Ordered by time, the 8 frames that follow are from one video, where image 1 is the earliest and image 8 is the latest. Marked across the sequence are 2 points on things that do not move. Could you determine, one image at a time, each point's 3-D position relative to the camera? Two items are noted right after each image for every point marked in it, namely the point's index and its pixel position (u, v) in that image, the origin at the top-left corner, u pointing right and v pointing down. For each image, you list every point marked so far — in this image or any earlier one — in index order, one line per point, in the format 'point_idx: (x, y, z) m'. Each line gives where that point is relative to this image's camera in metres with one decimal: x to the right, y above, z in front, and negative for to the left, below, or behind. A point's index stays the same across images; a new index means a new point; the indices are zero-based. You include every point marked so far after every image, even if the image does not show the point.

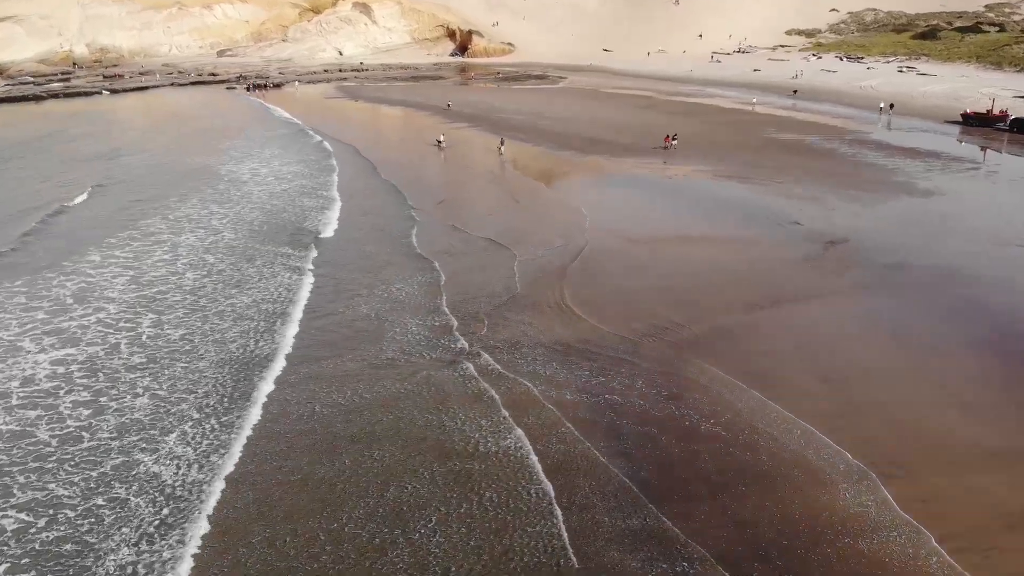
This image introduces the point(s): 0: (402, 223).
0: (-3.0, +1.9, +17.5) m
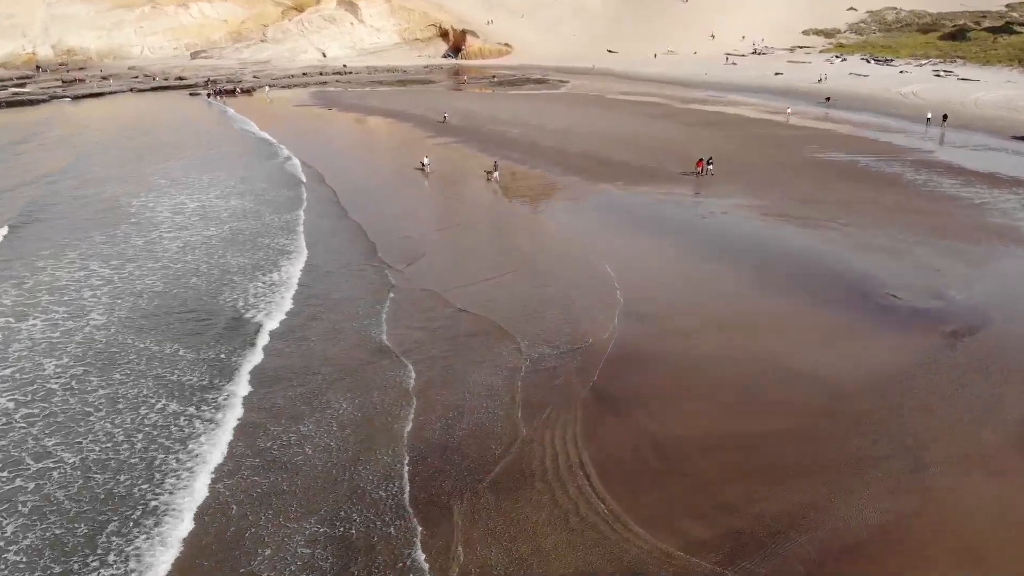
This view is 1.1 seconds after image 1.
0: (-3.3, 0.0, +12.8) m
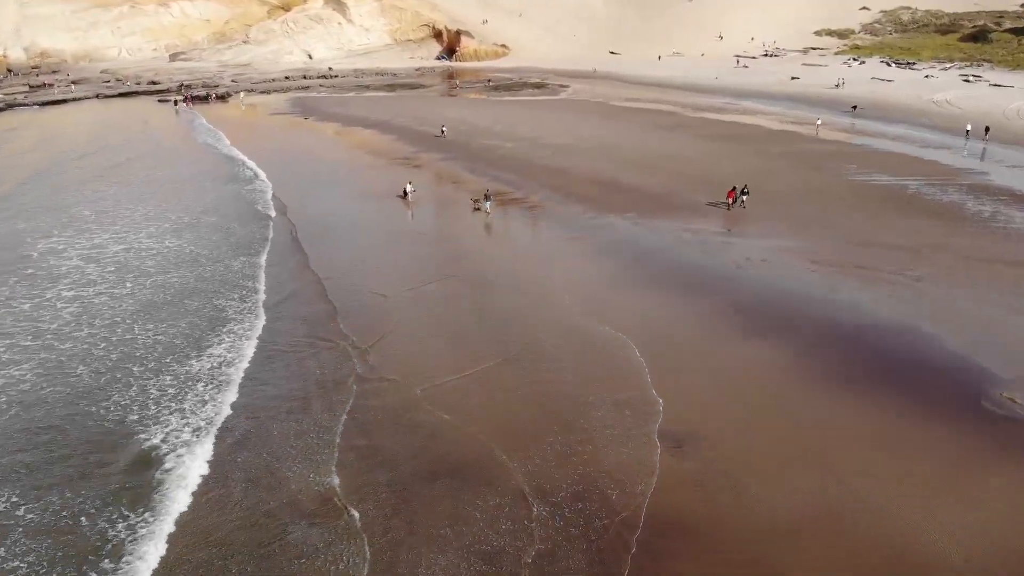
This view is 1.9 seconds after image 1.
0: (-3.4, -1.4, +9.6) m
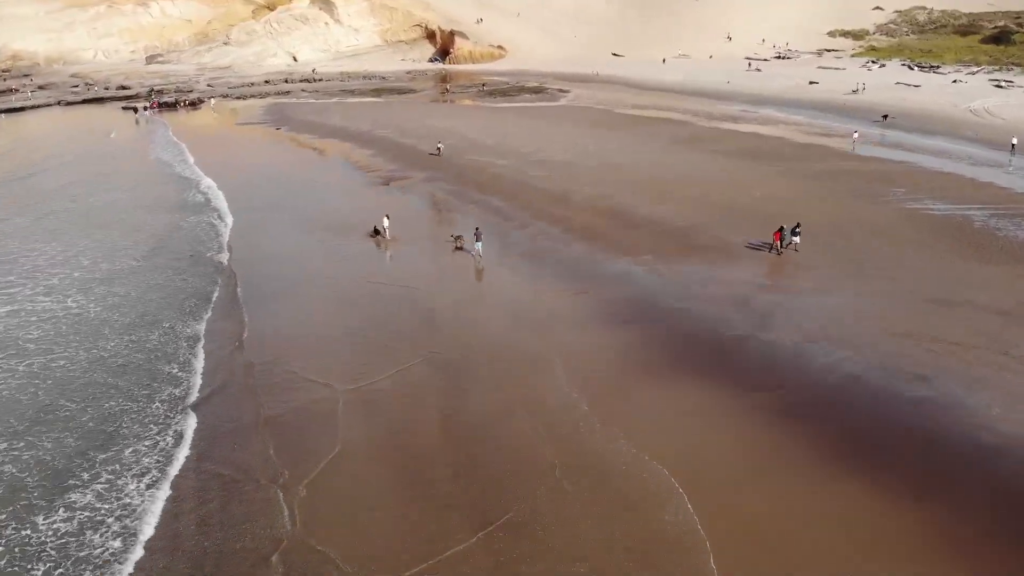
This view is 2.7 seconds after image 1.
0: (-3.5, -2.8, +6.5) m
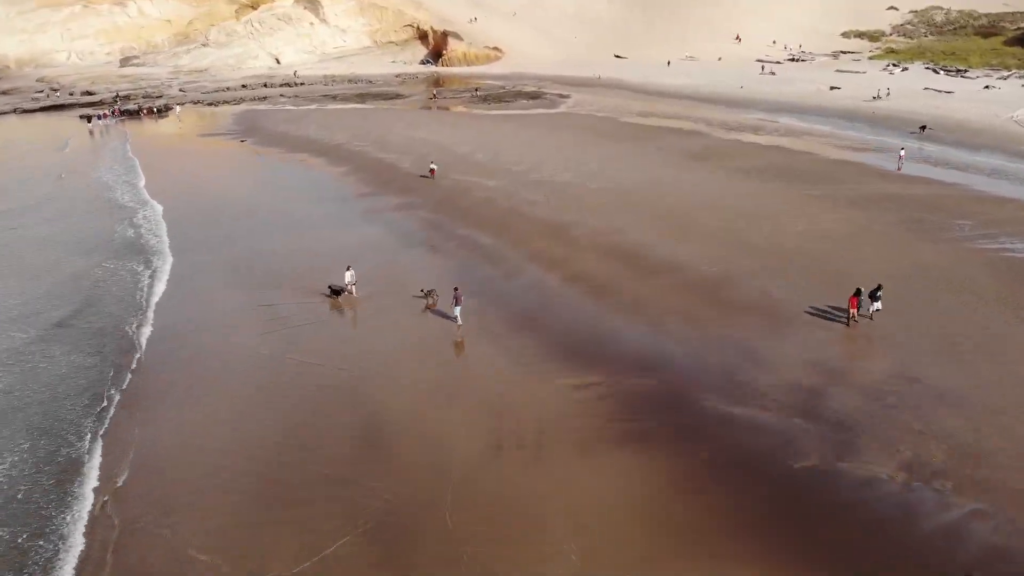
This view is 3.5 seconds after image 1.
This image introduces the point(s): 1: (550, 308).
0: (-3.7, -4.2, +3.4) m
1: (+0.8, -0.5, +11.8) m
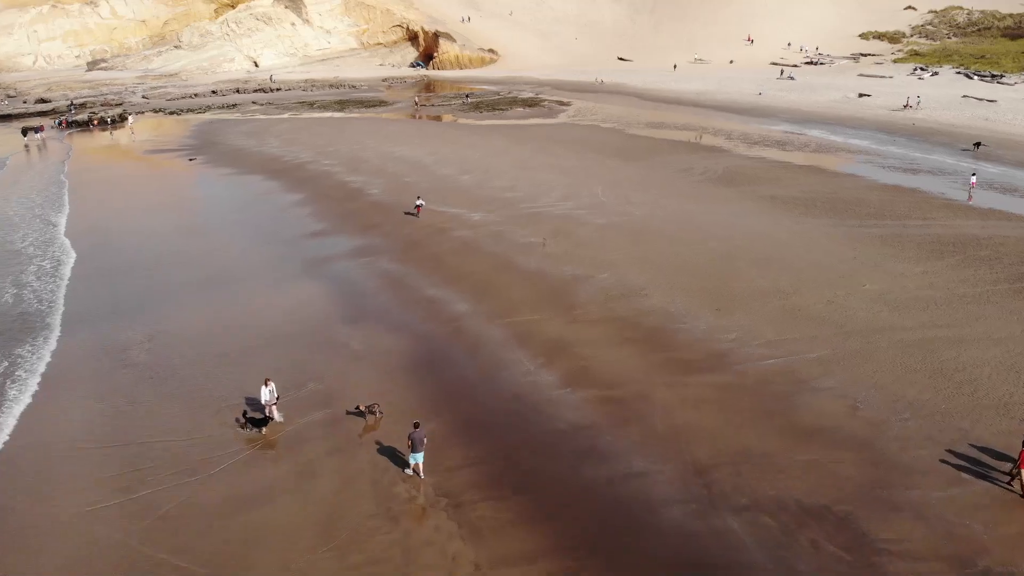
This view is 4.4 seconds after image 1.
0: (-3.9, -5.7, -0.2) m
1: (+0.5, -2.0, +8.1) m
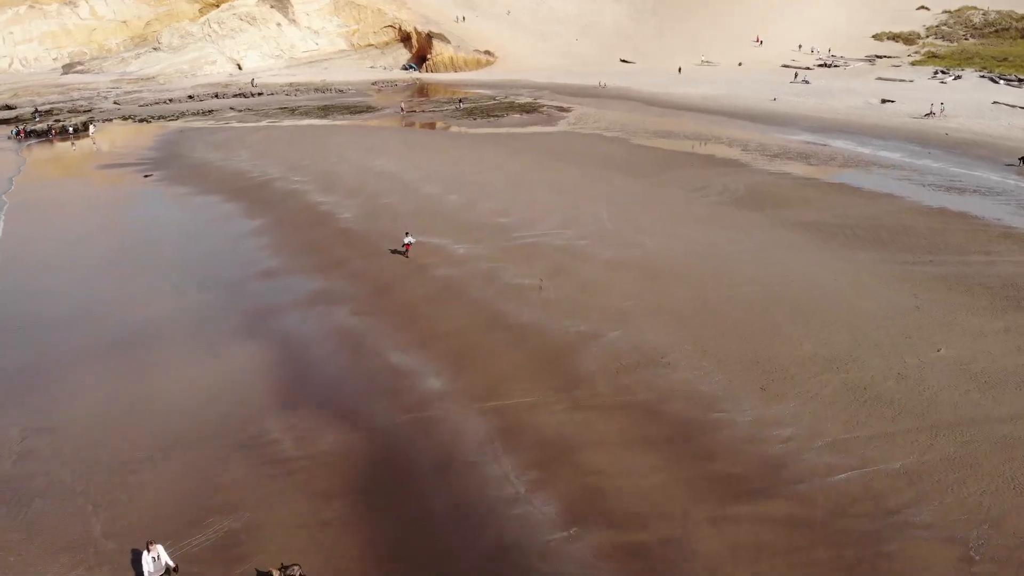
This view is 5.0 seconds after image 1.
0: (-4.1, -6.8, -2.7) m
1: (+0.3, -3.1, +5.6) m
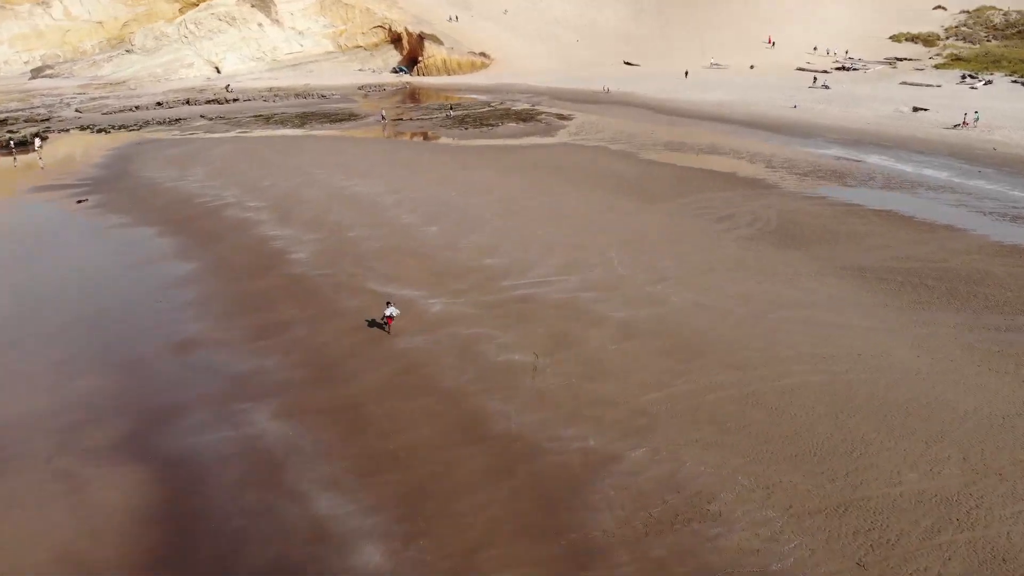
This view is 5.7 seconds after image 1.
0: (-4.4, -8.1, -5.7) m
1: (+0.1, -4.4, +2.7) m
